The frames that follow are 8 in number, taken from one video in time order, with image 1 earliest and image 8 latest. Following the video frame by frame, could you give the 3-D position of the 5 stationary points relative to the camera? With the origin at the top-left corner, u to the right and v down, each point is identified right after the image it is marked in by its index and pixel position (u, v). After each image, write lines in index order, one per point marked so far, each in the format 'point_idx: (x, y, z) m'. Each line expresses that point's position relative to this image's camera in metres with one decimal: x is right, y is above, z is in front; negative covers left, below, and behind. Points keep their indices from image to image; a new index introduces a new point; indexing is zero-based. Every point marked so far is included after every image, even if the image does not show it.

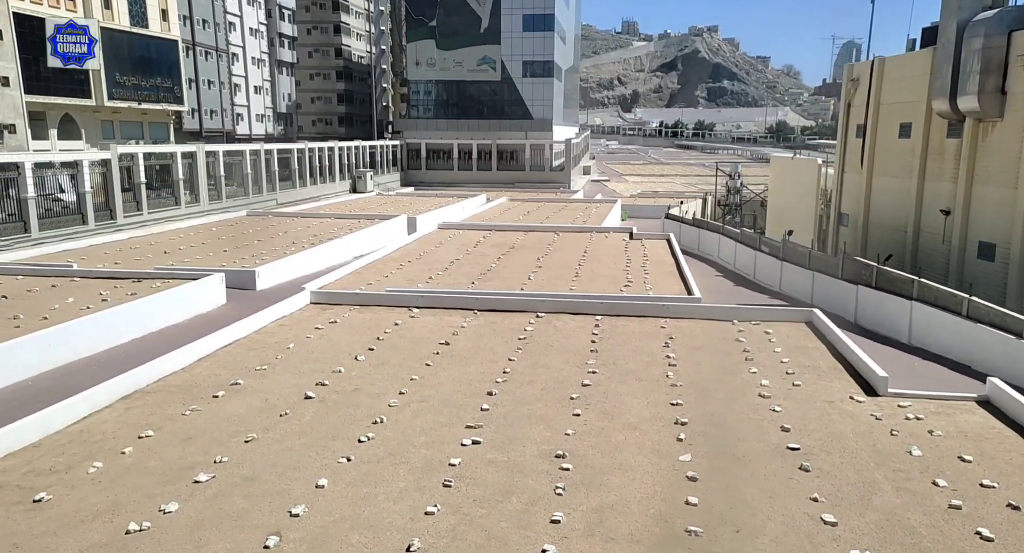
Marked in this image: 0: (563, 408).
0: (+0.5, -1.3, +7.7) m
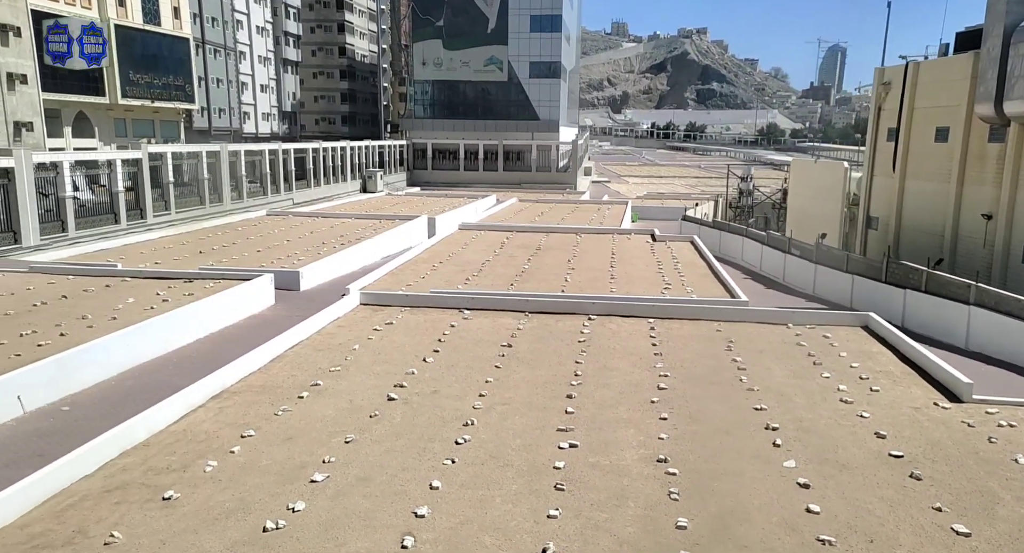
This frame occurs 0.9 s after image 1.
0: (+1.4, -1.4, +7.7) m
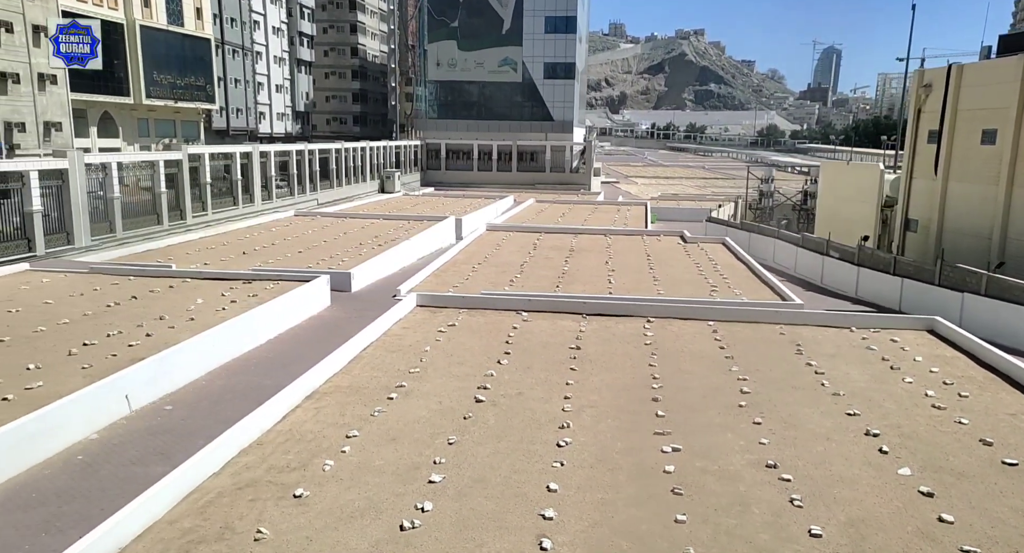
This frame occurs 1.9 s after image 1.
0: (+2.3, -1.4, +7.6) m
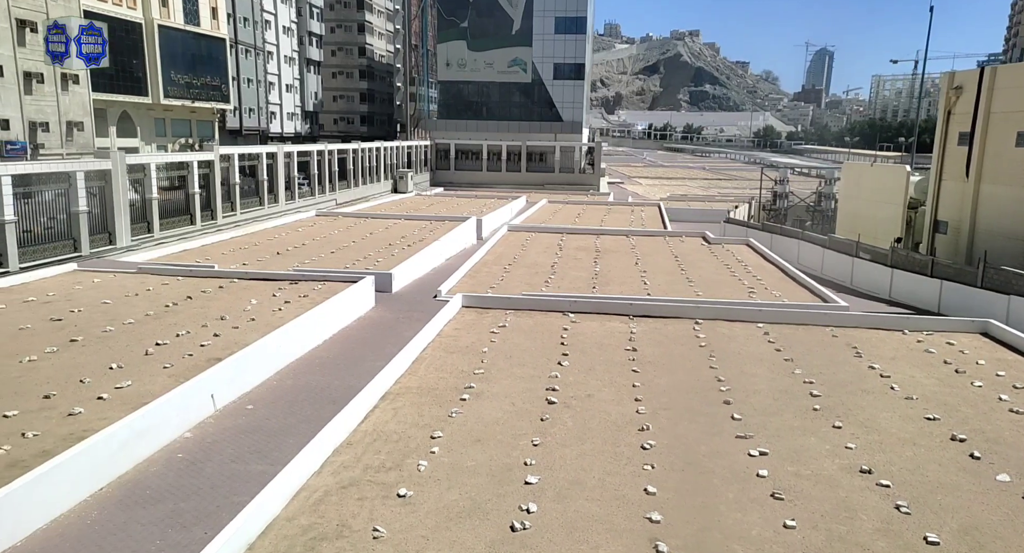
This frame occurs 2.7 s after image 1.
0: (+3.0, -1.4, +7.5) m
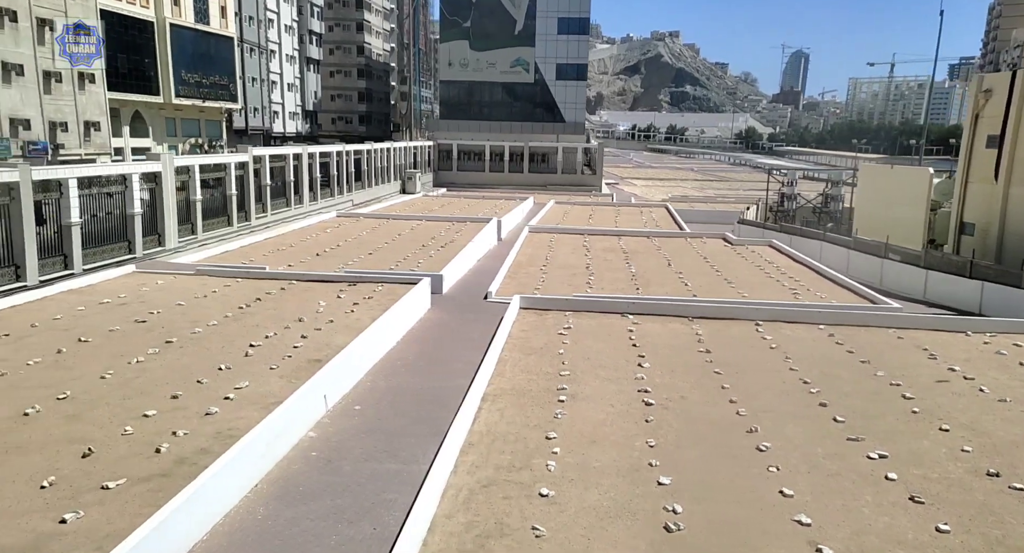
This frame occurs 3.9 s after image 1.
0: (+4.0, -1.5, +7.5) m
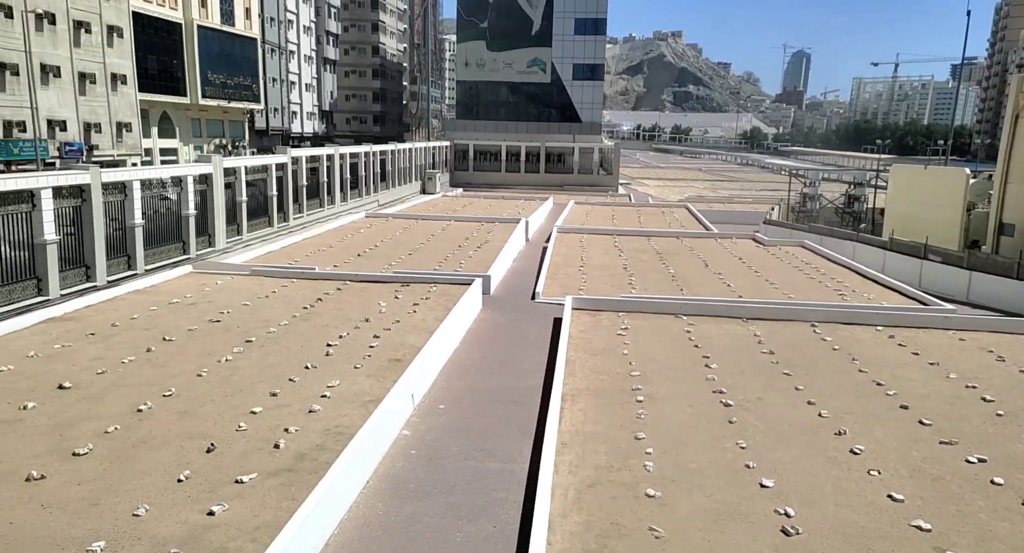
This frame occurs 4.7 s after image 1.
0: (+4.9, -1.5, +7.3) m
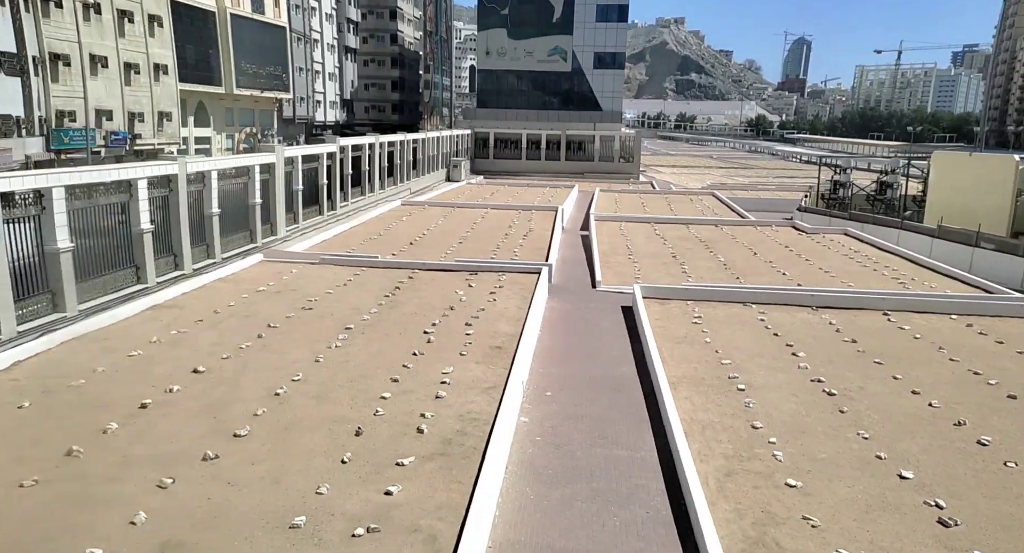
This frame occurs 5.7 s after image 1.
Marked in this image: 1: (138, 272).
0: (+5.9, -1.4, +7.1) m
1: (-5.6, +0.1, +11.3) m
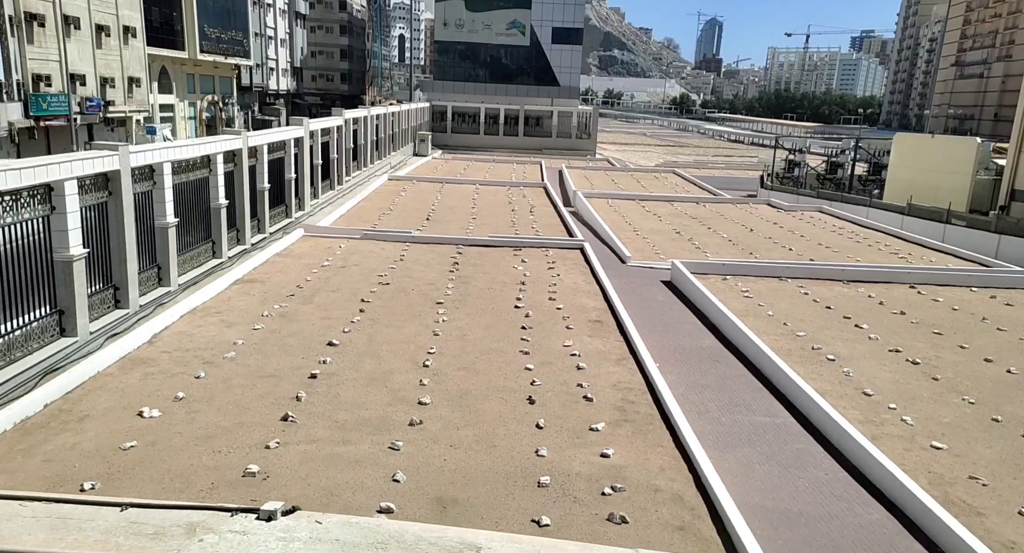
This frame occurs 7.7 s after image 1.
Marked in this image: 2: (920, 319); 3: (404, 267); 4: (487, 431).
0: (+7.0, -1.1, +7.4) m
1: (-4.5, +0.4, +11.5) m
2: (+6.2, -0.8, +10.8) m
3: (-1.8, +0.2, +13.1) m
4: (-0.2, -0.9, +4.6) m
